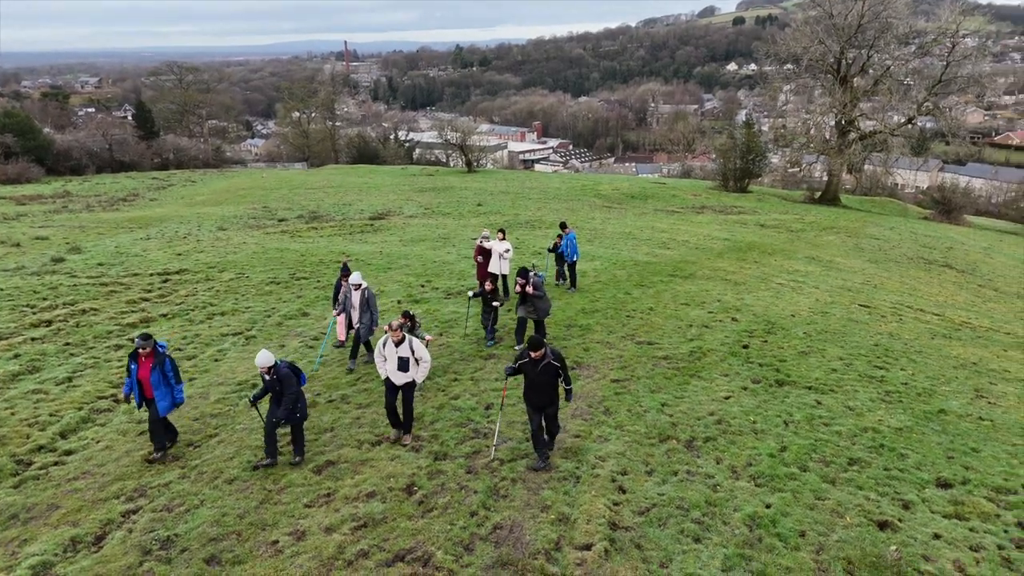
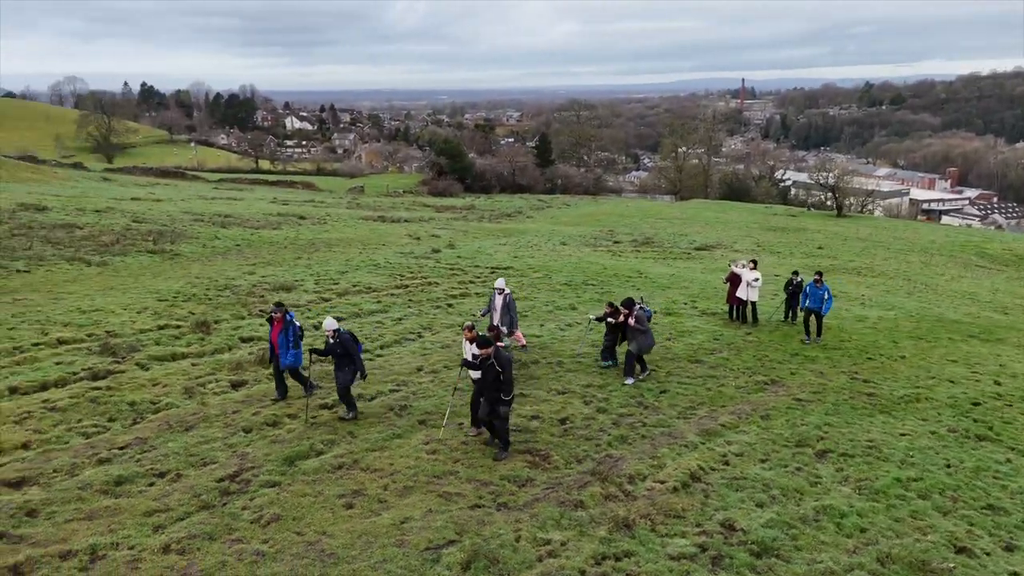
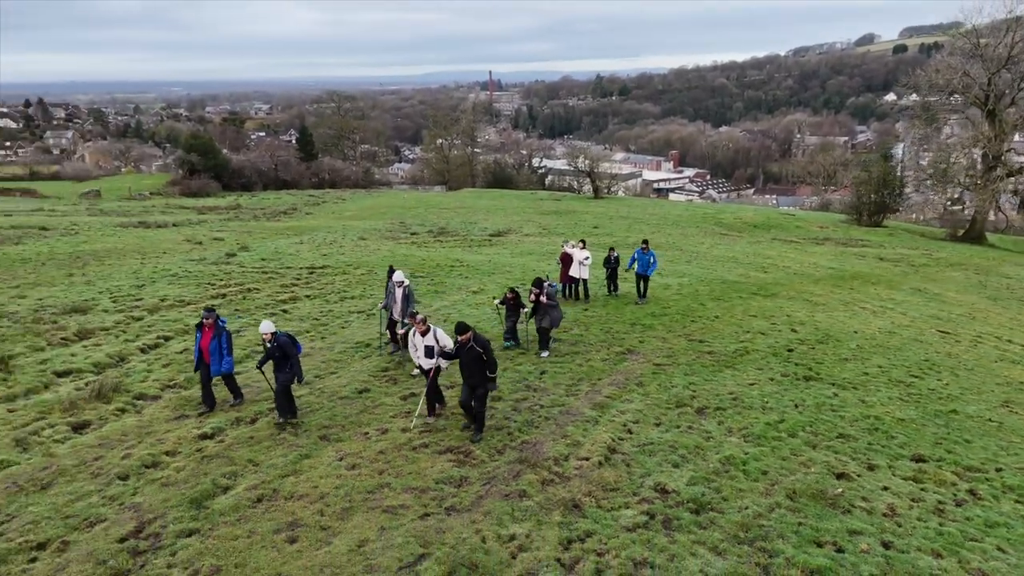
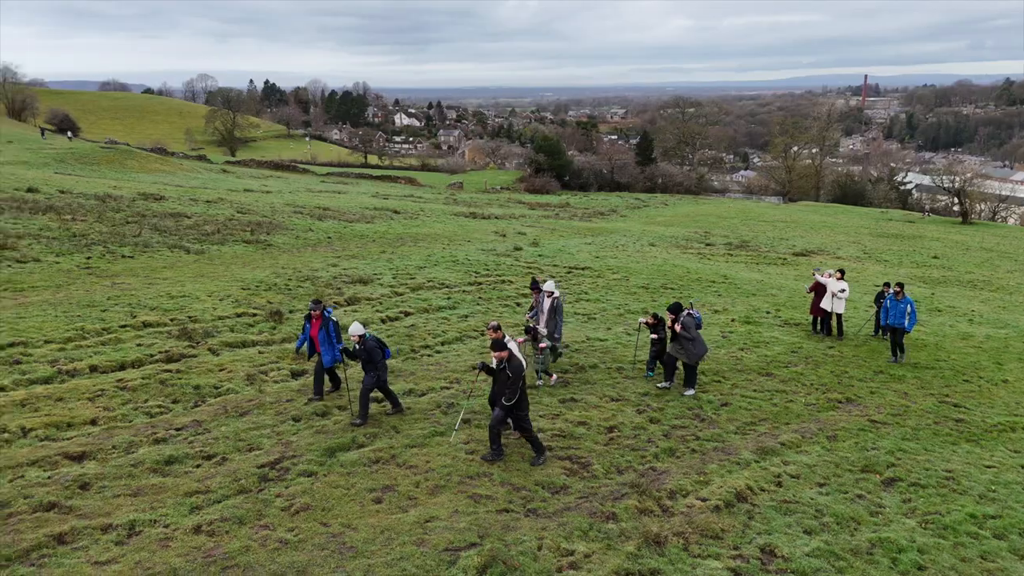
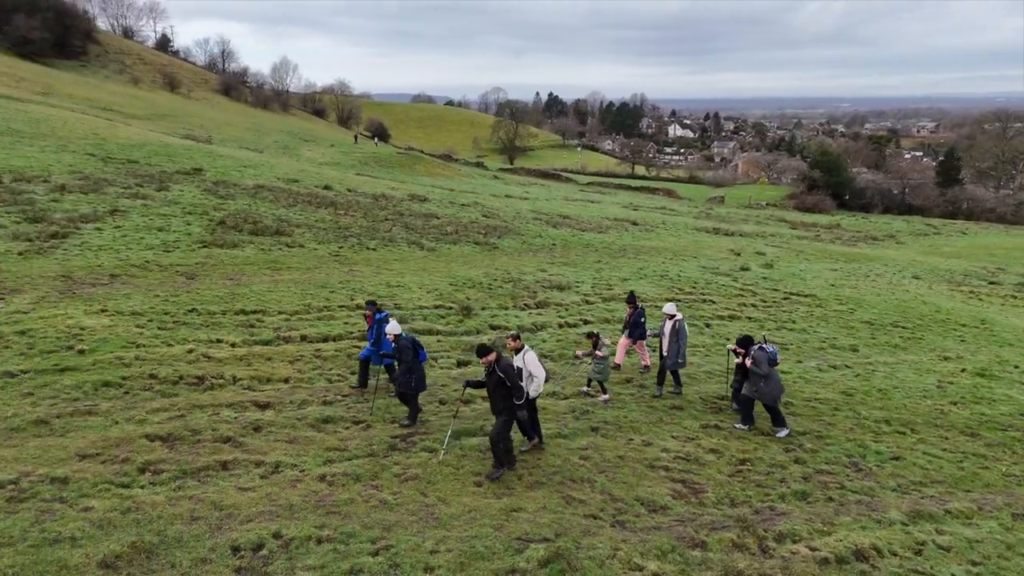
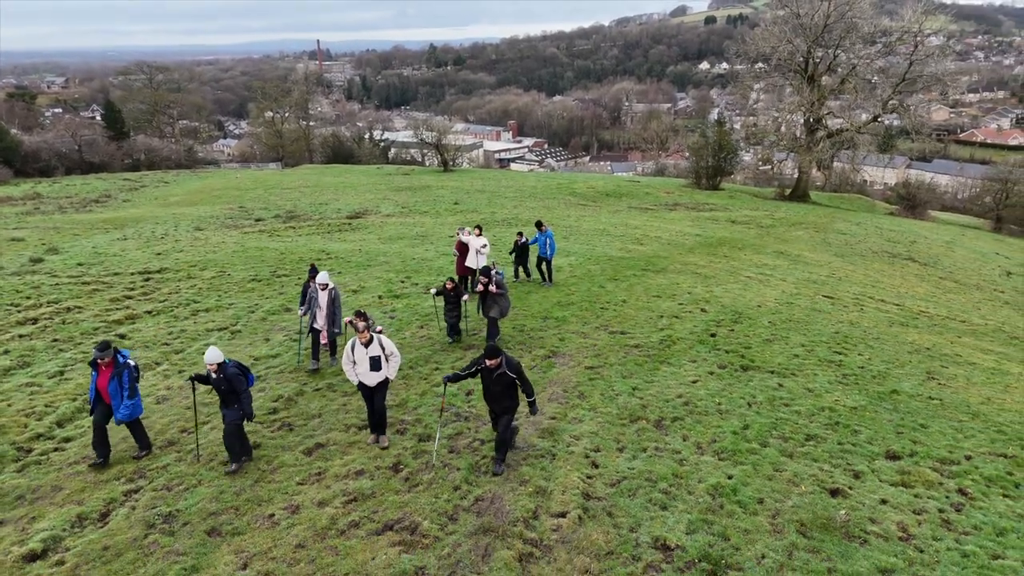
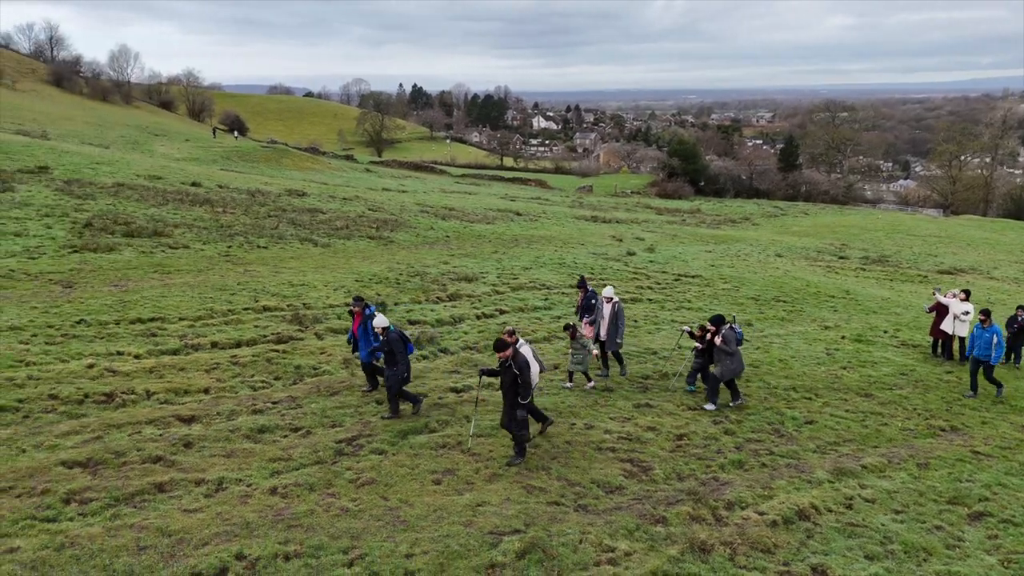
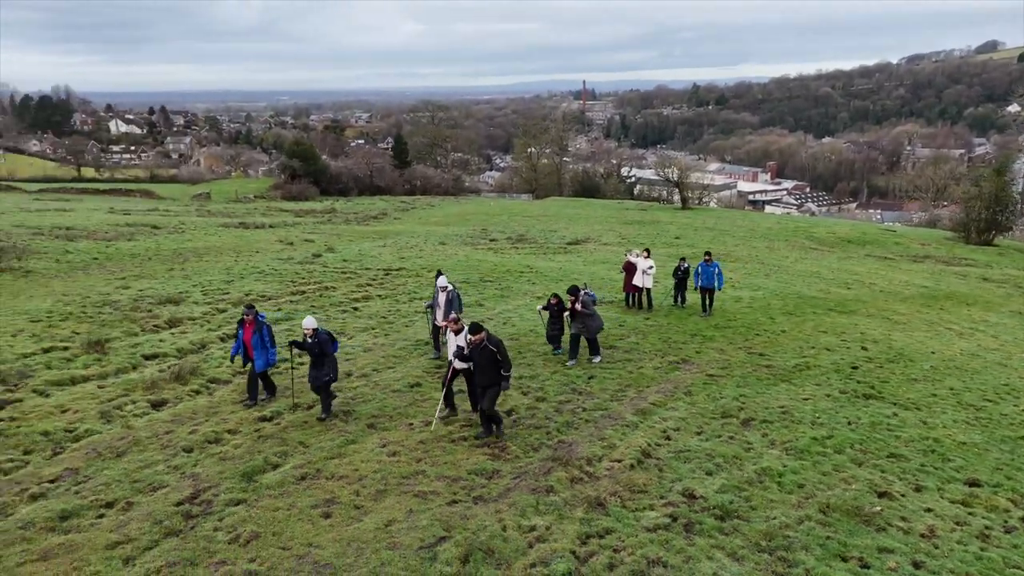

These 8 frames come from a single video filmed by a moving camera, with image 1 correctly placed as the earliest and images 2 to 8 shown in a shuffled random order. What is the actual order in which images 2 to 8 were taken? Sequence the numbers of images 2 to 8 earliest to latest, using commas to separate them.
6, 3, 8, 2, 4, 7, 5
